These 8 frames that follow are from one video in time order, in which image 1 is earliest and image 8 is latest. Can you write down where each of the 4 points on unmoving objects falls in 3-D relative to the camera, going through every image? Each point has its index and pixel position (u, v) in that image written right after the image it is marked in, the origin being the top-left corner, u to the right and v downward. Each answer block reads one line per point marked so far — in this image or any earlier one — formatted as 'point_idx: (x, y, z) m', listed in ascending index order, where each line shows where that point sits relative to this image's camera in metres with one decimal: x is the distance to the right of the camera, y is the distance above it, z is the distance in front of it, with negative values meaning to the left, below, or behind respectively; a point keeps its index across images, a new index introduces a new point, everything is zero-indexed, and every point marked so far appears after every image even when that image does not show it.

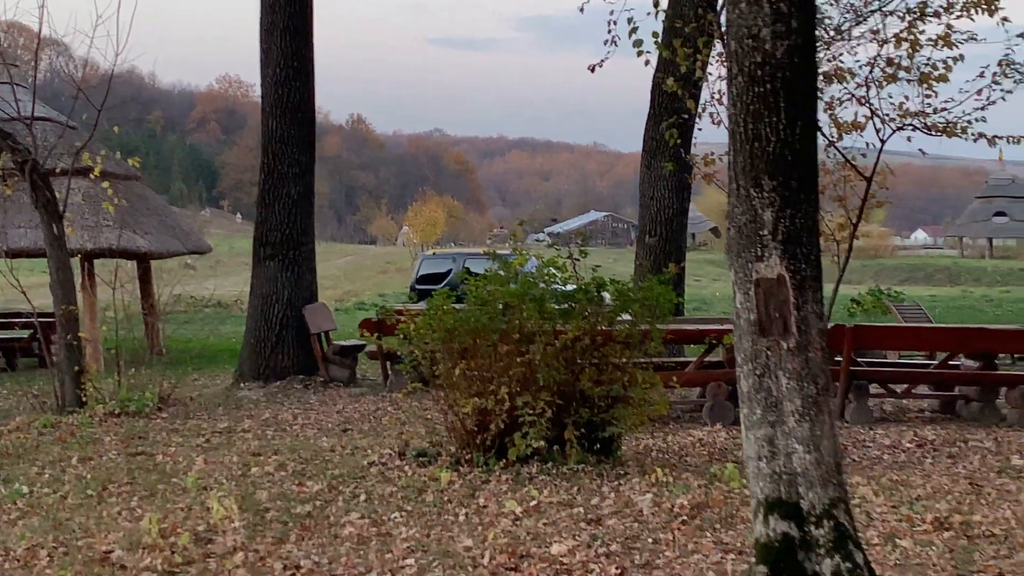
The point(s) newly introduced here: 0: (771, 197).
0: (+0.9, +0.3, +4.3) m
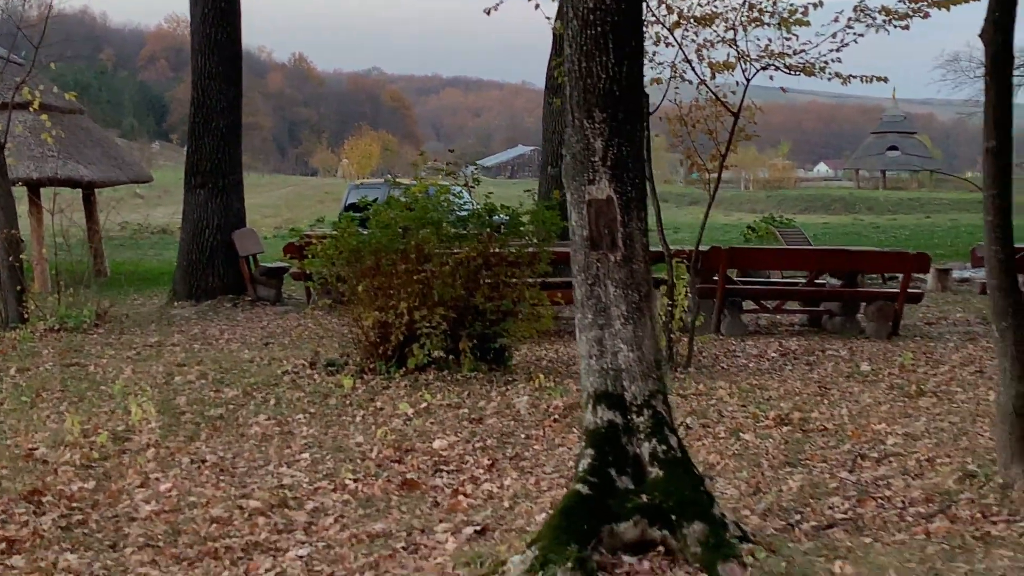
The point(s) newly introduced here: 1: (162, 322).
0: (+0.3, +0.6, +4.9) m
1: (-2.3, -0.2, +8.3) m
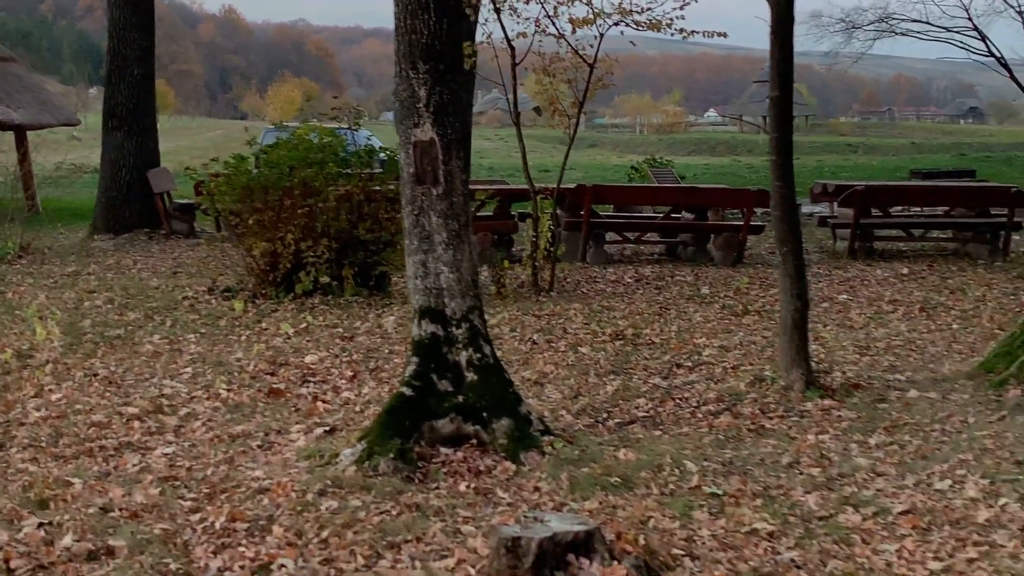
0: (-0.4, +0.9, +5.6) m
1: (-3.1, +0.2, +9.0) m
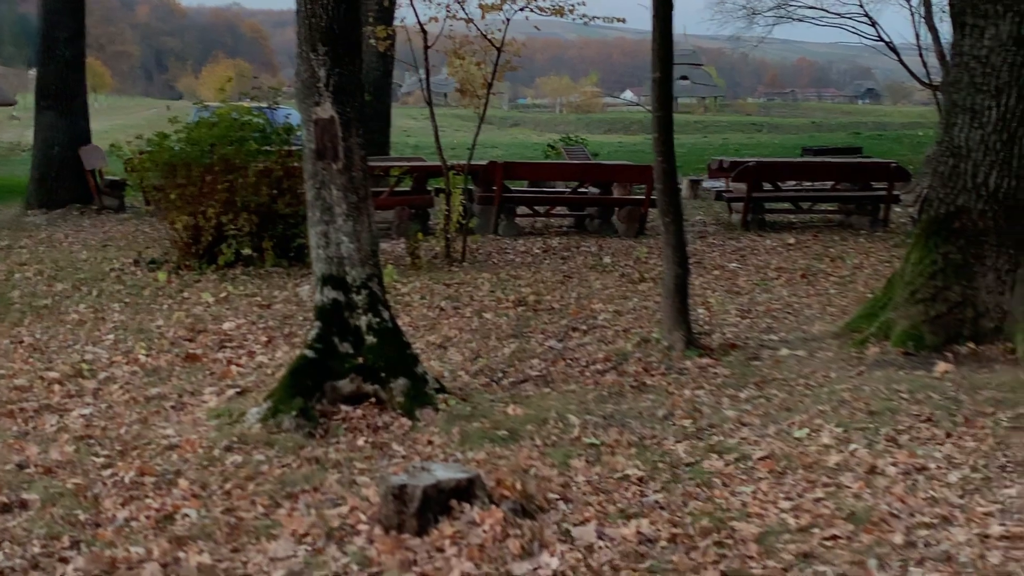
0: (-0.9, +1.1, +5.9) m
1: (-3.7, +0.4, +9.3) m
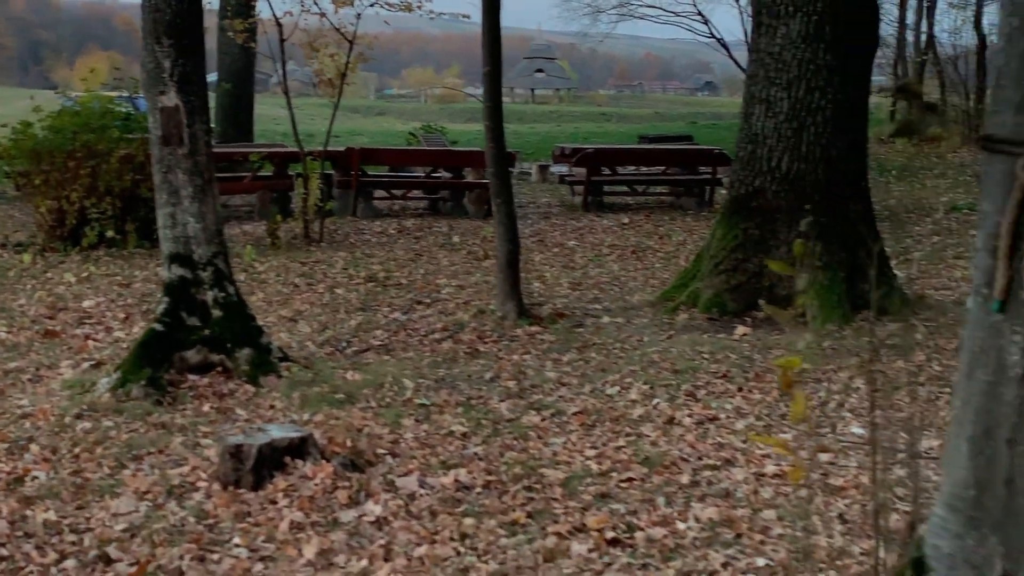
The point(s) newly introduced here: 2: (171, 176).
0: (-1.7, +1.2, +6.3) m
1: (-4.7, +0.5, +9.5) m
2: (-1.7, +0.6, +6.4) m
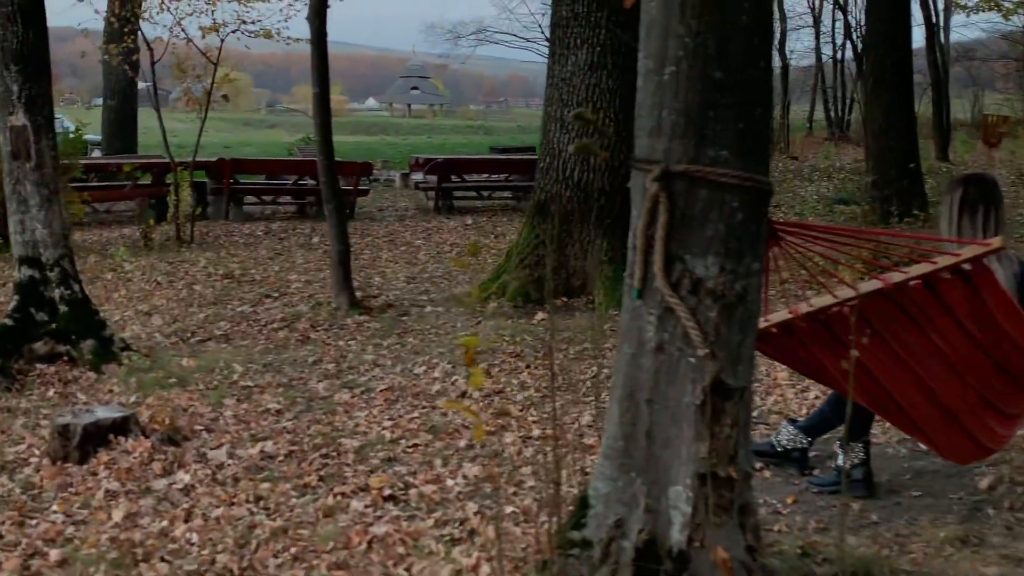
0: (-2.8, +1.2, +7.1) m
1: (-5.8, +0.5, +10.2) m
2: (-2.8, +0.6, +7.2) m
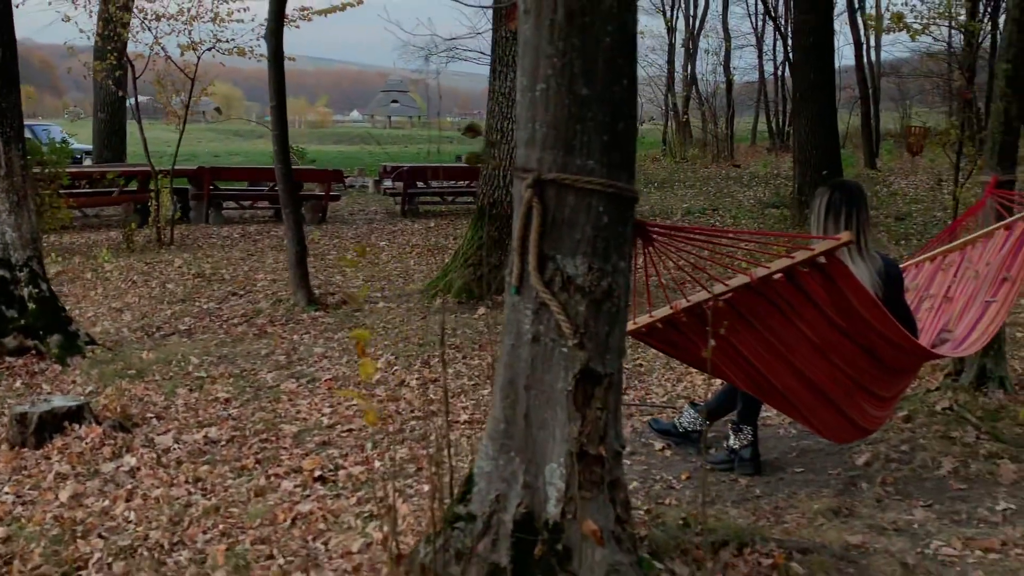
0: (-3.1, +1.2, +7.6) m
1: (-6.1, +0.5, +10.8) m
2: (-3.1, +0.6, +7.7) m
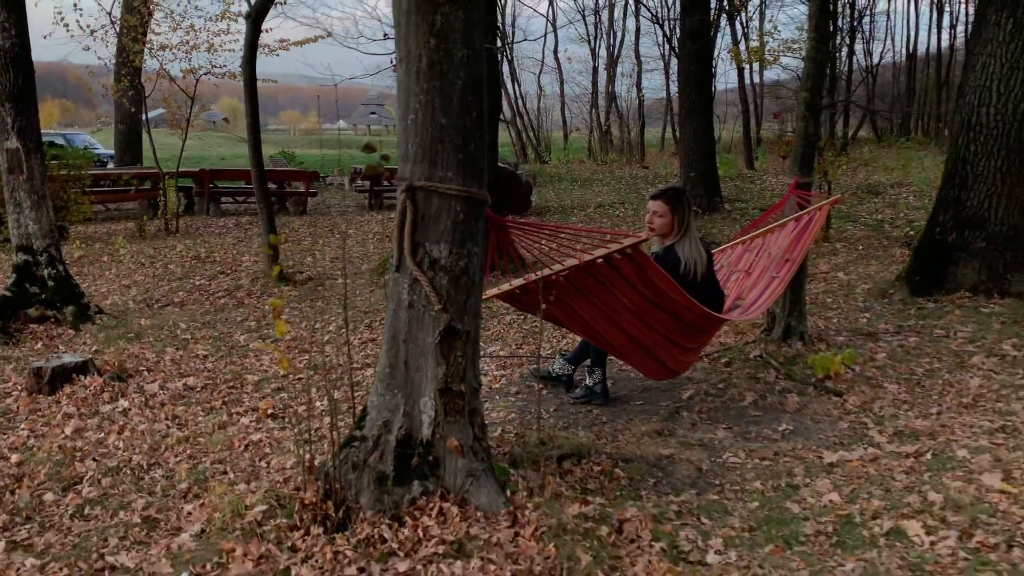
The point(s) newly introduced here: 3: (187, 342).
0: (-3.7, +1.3, +9.4) m
1: (-6.5, +0.6, +12.7) m
2: (-3.7, +0.7, +9.5) m
3: (-2.3, -0.4, +9.1) m
